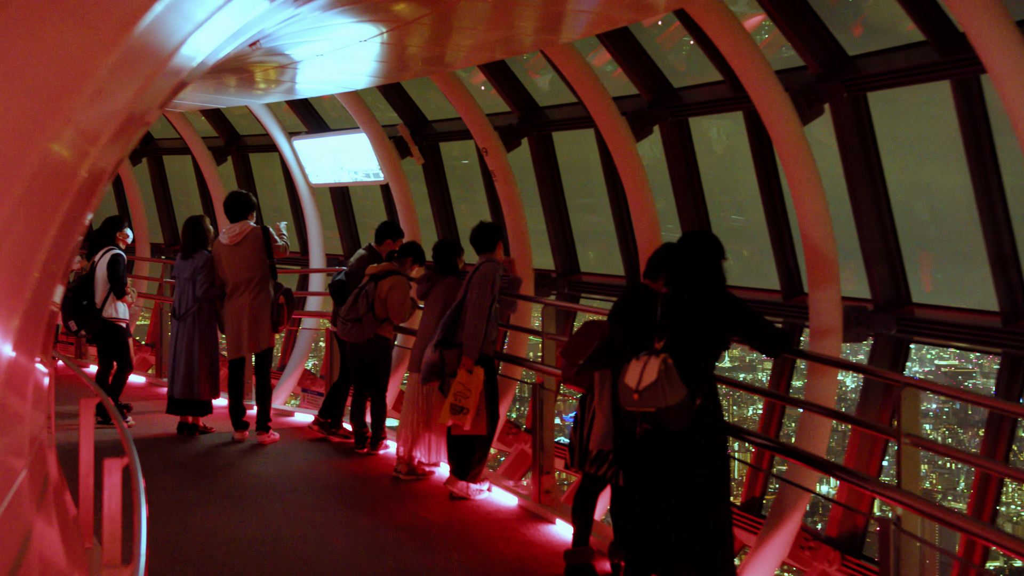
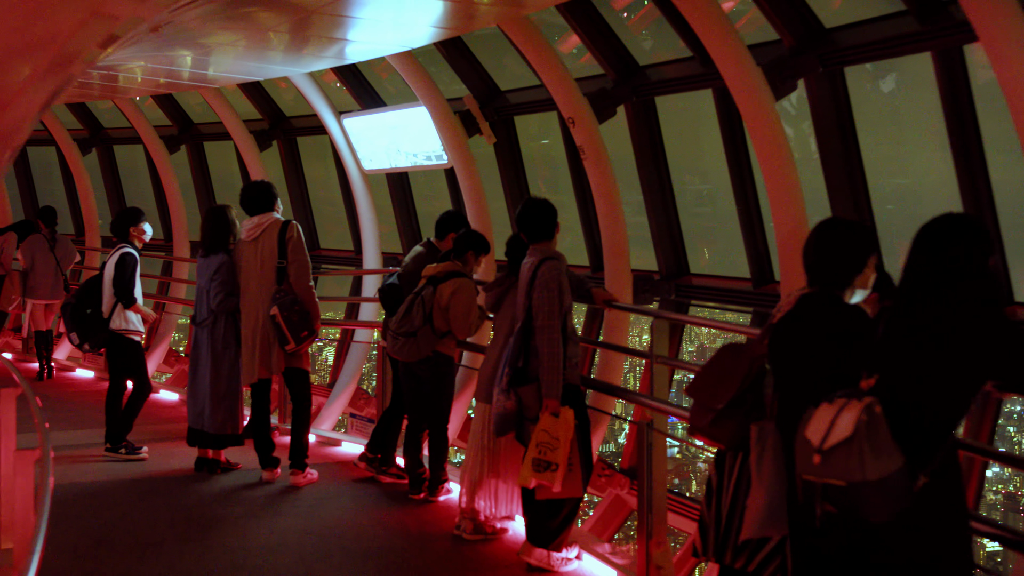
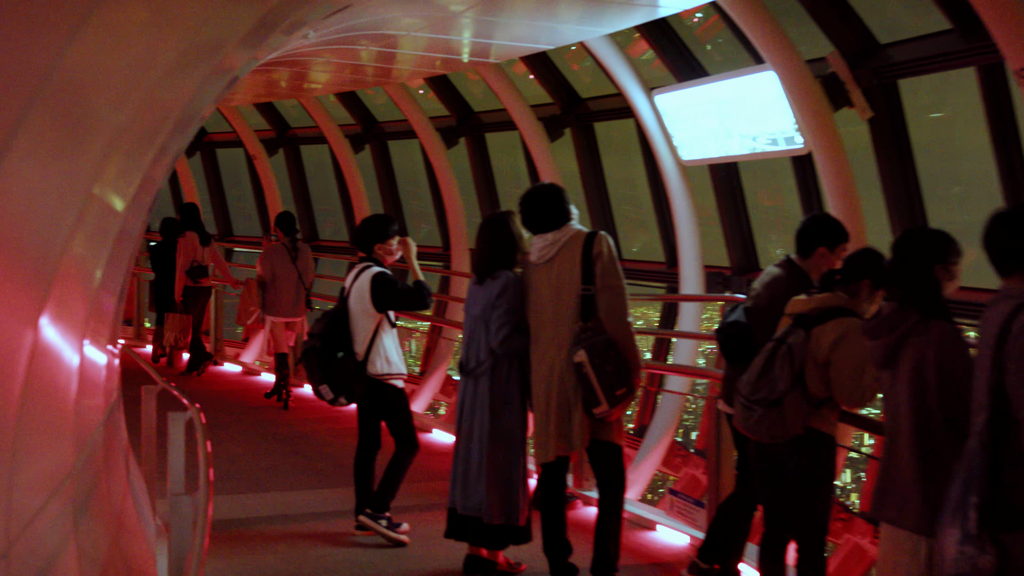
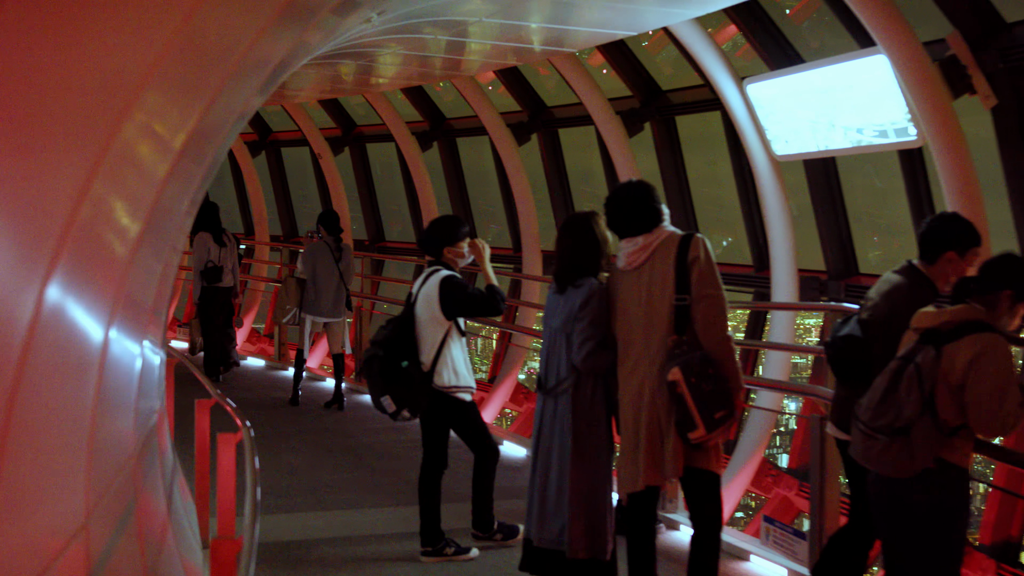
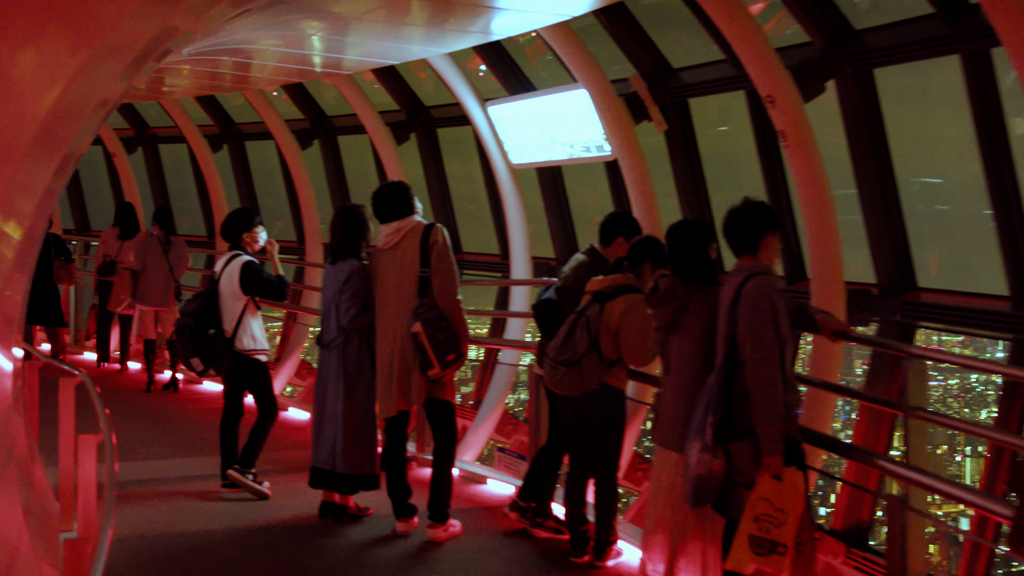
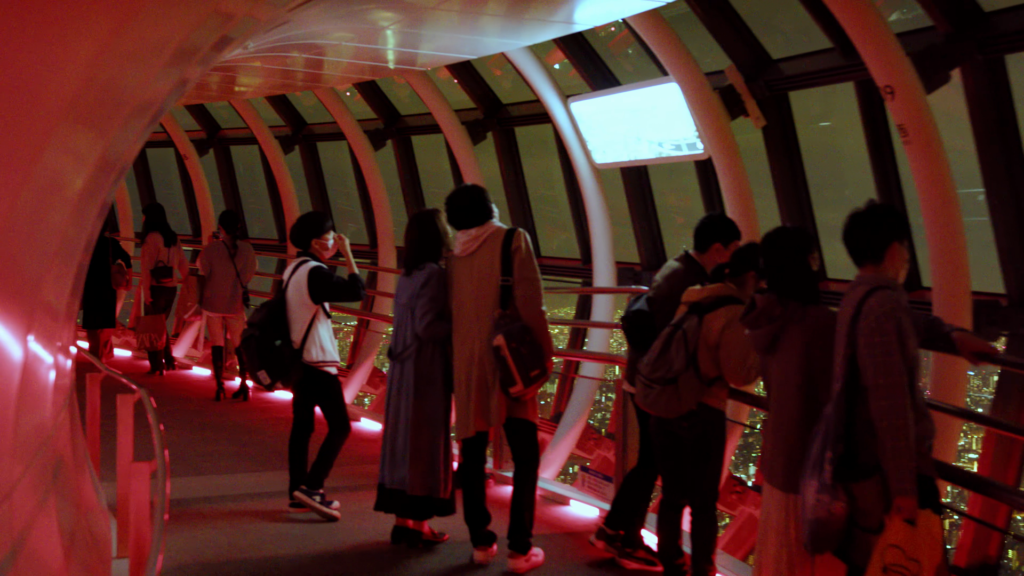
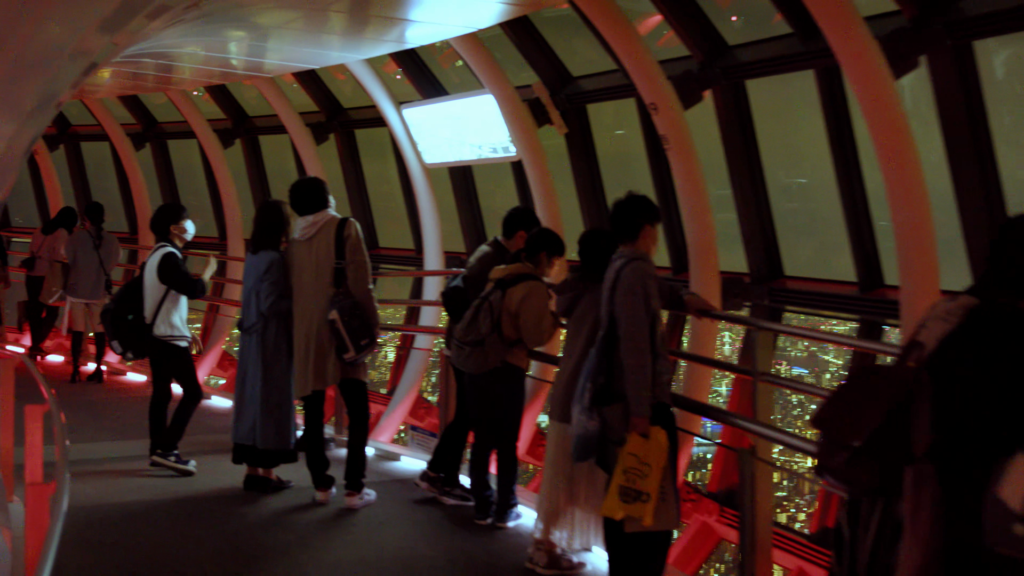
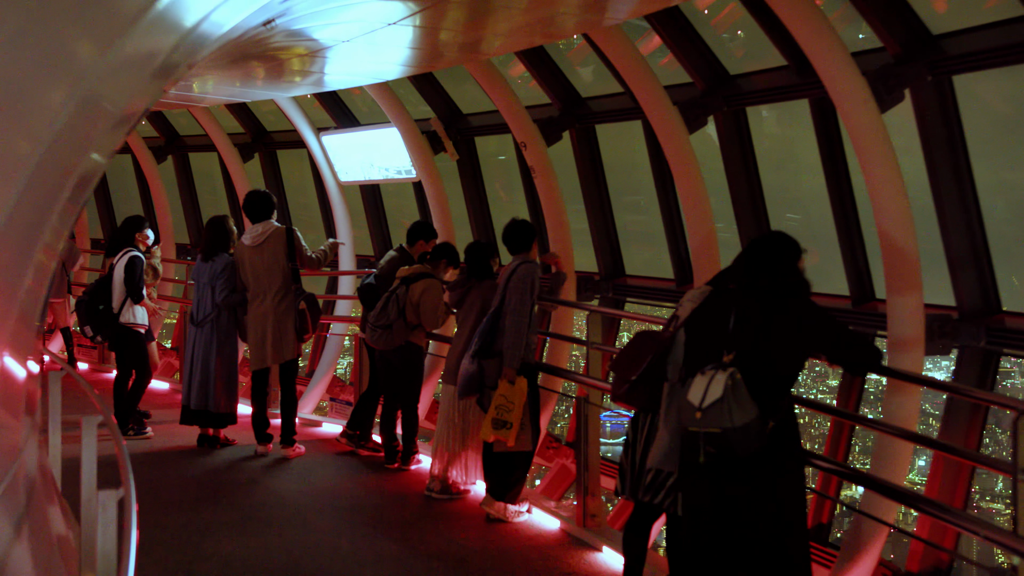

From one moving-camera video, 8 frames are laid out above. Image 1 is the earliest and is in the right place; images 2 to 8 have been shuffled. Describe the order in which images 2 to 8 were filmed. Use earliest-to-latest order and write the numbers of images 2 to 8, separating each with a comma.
8, 2, 7, 5, 6, 3, 4
